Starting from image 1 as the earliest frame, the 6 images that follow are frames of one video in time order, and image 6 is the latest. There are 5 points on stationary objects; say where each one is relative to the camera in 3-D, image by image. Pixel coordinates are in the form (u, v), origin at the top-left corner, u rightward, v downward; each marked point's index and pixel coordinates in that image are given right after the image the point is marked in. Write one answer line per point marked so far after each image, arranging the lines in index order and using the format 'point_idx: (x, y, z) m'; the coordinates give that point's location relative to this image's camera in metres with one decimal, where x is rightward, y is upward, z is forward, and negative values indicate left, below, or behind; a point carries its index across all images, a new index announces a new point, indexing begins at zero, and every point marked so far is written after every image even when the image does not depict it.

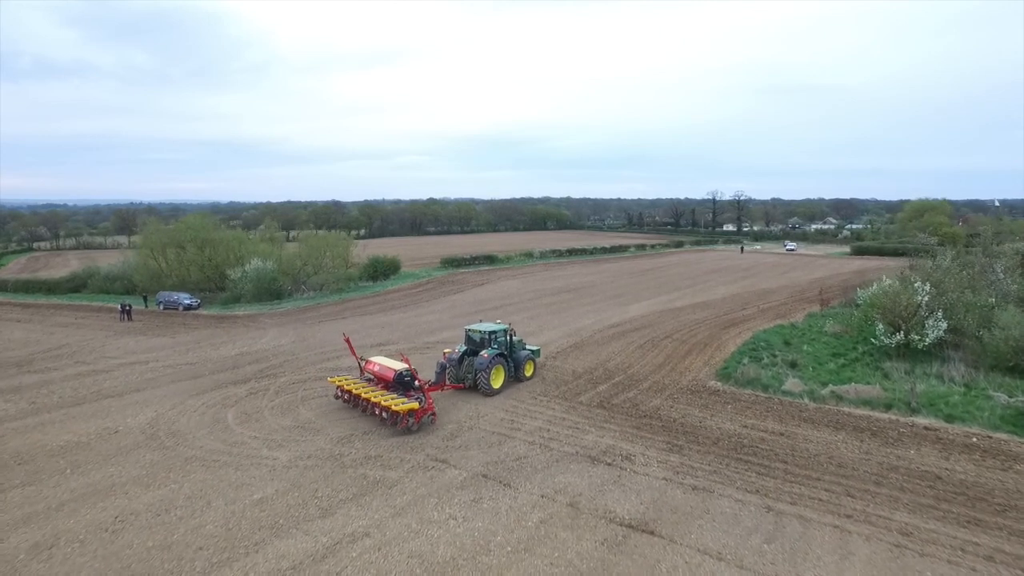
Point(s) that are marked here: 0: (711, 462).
0: (+3.9, -3.4, +11.7) m
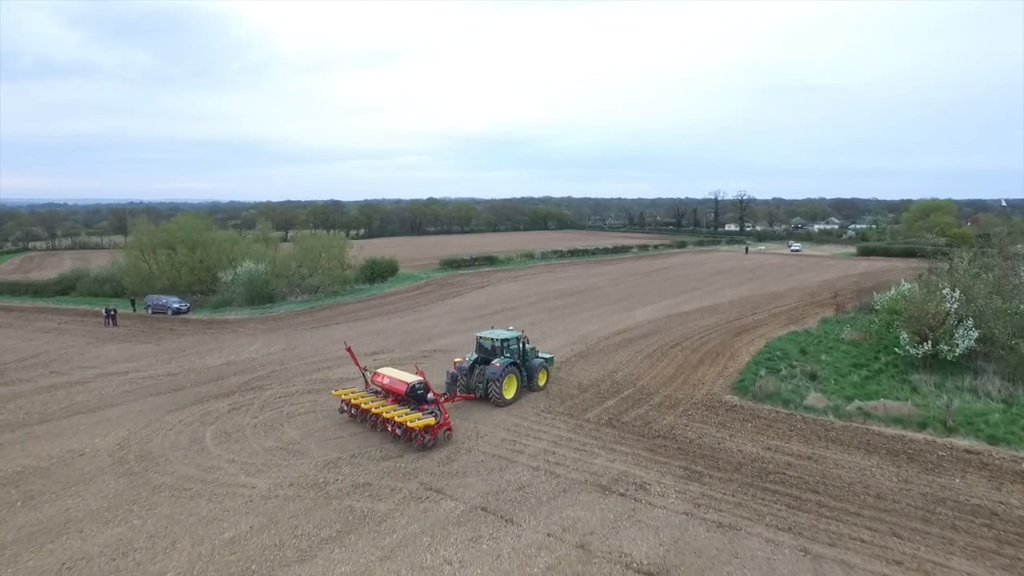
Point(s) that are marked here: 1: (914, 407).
0: (+4.0, -3.6, +10.5) m
1: (+9.6, -2.9, +14.1) m
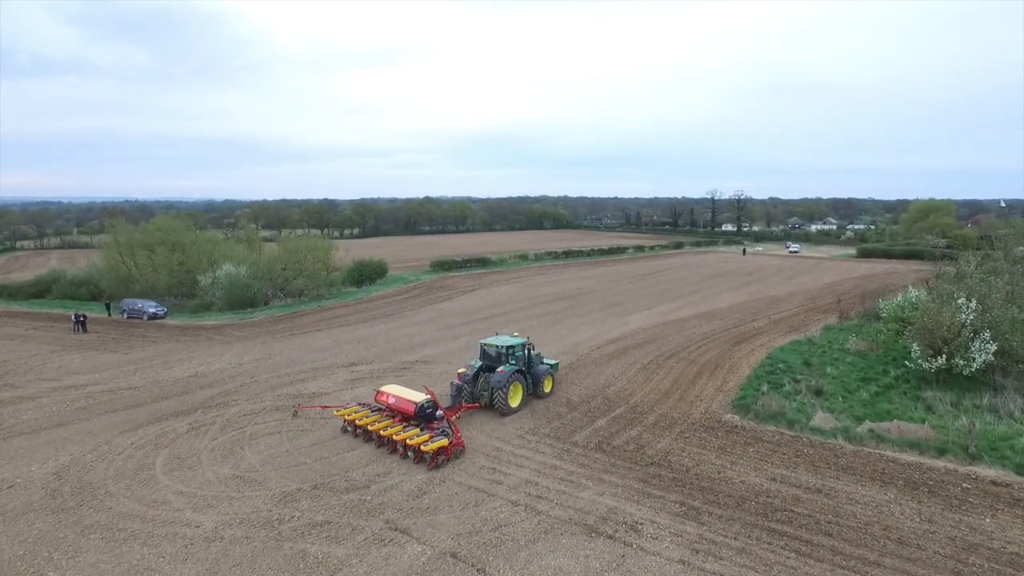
0: (+3.6, -3.9, +9.4) m
1: (+9.2, -3.1, +13.0) m
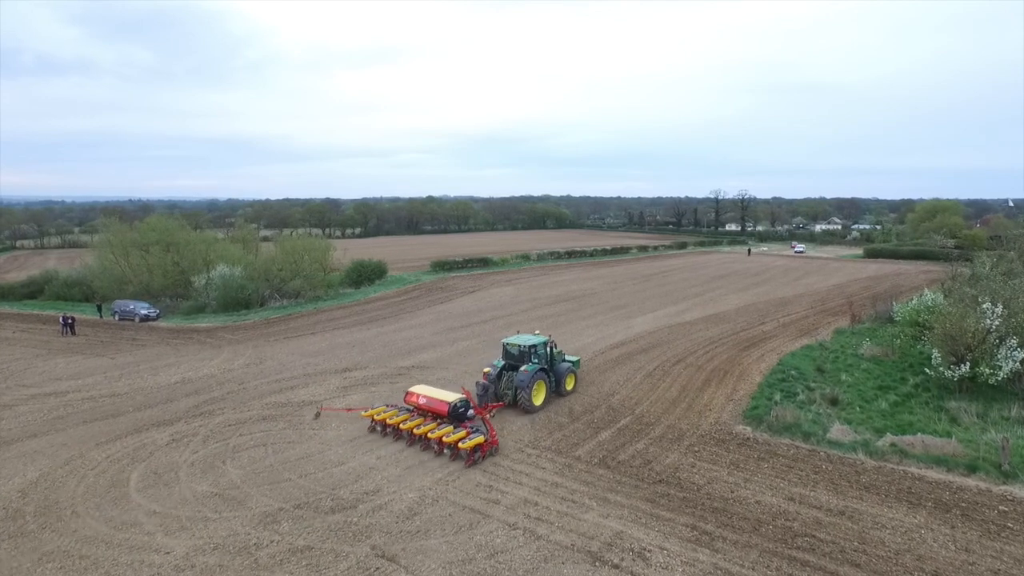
0: (+3.5, -4.0, +8.5) m
1: (+9.2, -3.2, +12.1) m
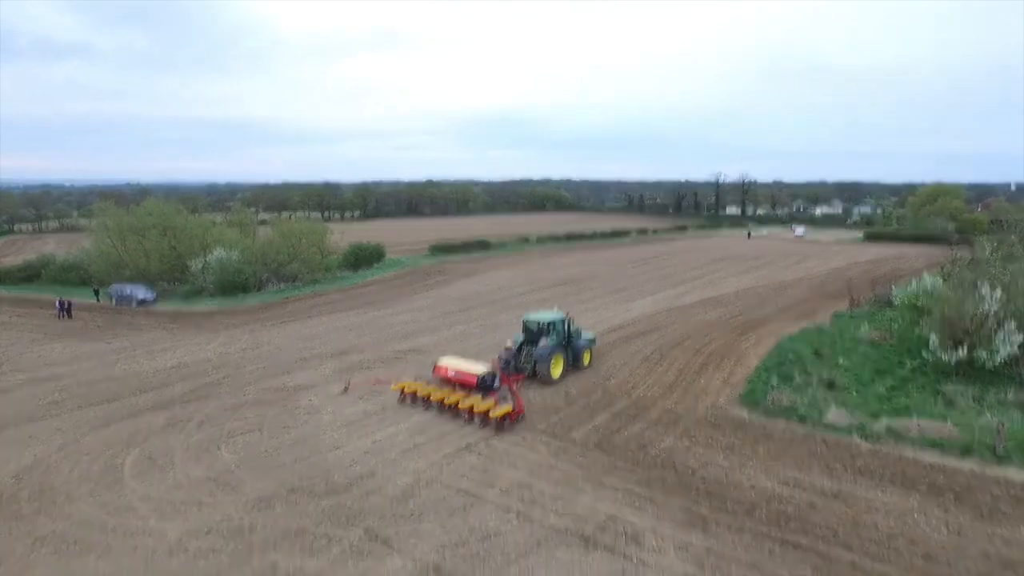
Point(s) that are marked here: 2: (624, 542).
0: (+3.4, -3.8, +8.6) m
1: (+9.1, -2.9, +12.1) m
2: (+1.7, -3.8, +8.8) m
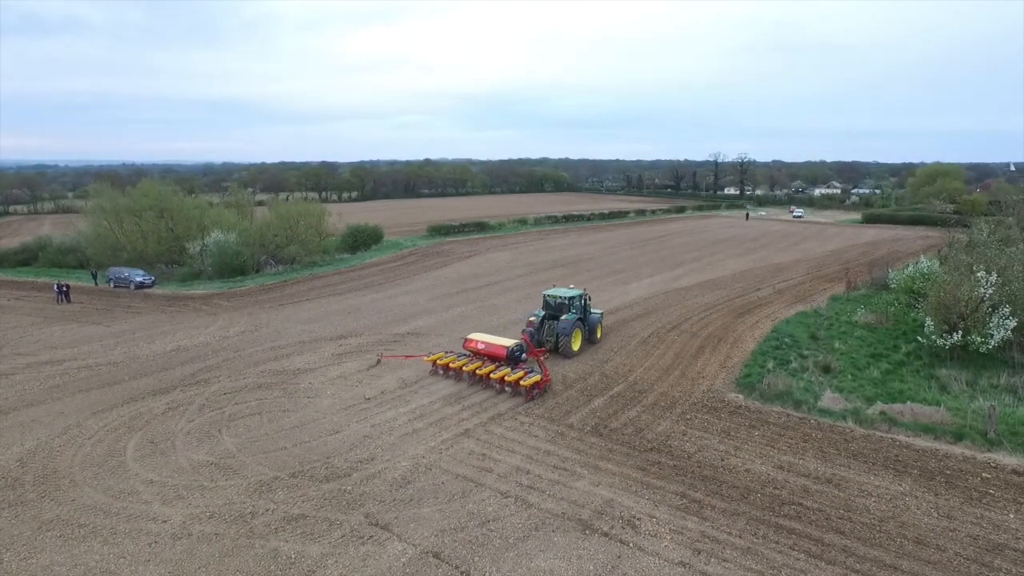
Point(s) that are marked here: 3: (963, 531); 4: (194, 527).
0: (+3.4, -3.6, +8.7) m
1: (+9.0, -2.6, +12.3) m
2: (+1.6, -3.6, +8.9) m
3: (+6.5, -3.5, +8.5) m
4: (-4.9, -3.7, +9.1) m
